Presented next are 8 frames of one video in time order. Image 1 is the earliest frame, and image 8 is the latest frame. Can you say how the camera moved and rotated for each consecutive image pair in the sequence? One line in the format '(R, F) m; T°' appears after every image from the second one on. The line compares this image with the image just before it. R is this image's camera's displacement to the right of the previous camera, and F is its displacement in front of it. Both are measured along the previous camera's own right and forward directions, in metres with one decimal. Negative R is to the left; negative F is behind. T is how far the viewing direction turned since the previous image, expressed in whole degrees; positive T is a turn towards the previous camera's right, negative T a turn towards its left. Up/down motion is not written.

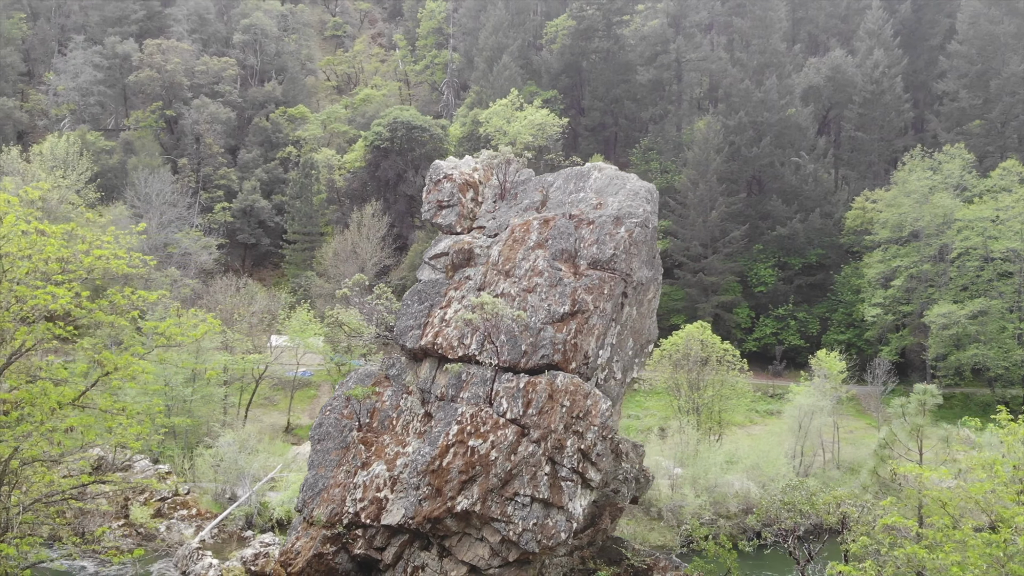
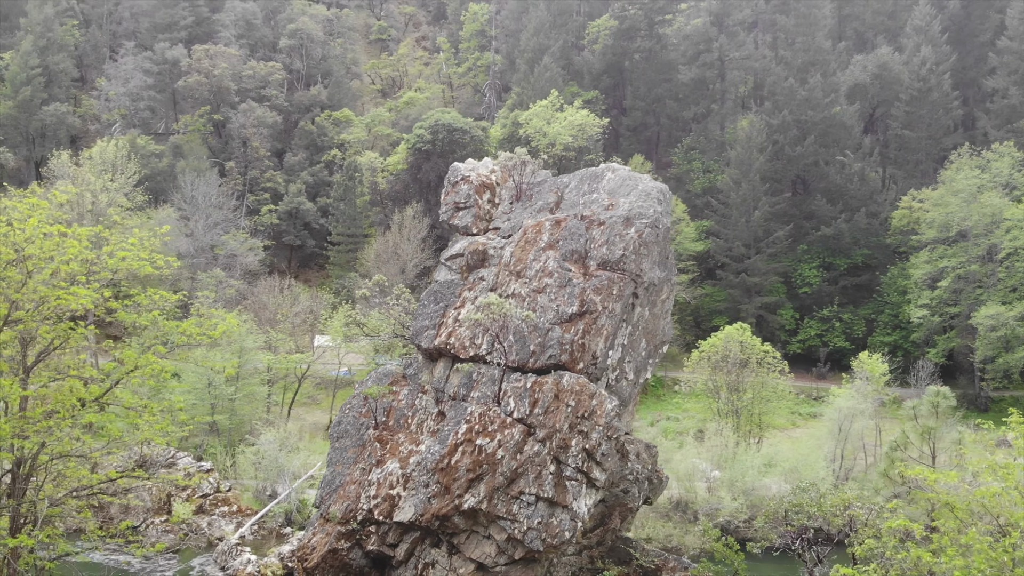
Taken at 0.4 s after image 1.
(+0.4, -0.1) m; -3°
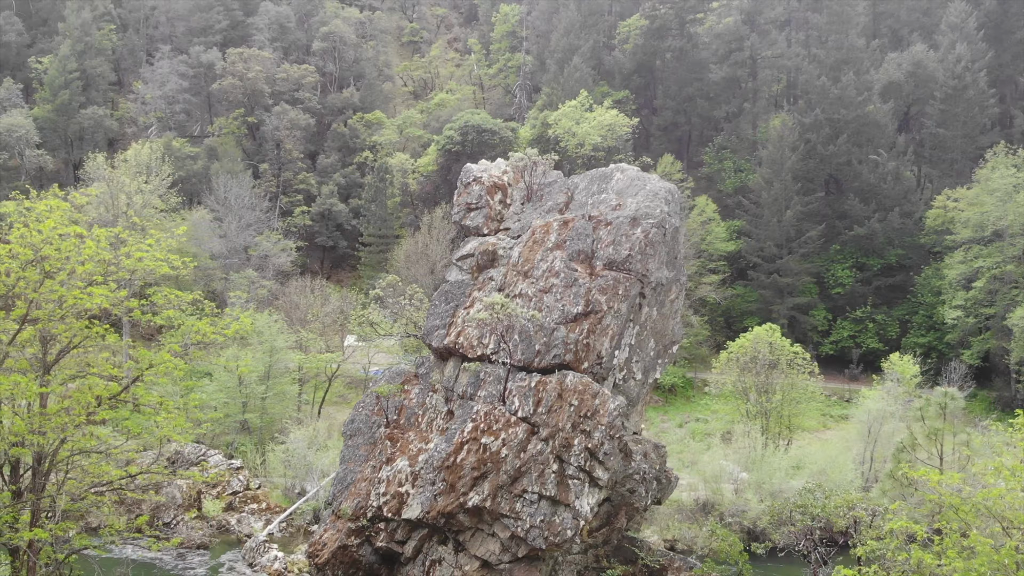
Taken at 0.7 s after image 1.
(+0.3, -0.1) m; -2°
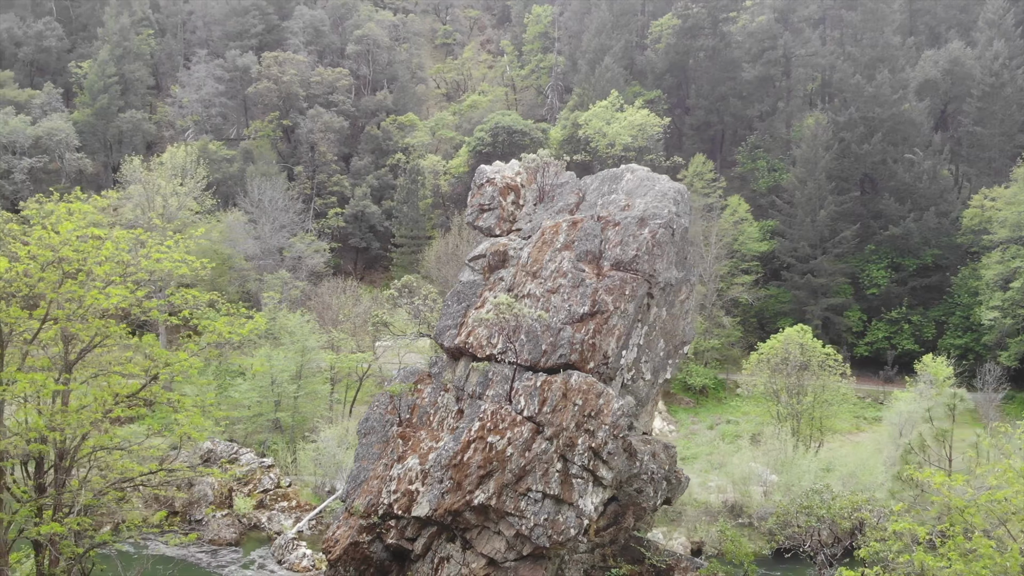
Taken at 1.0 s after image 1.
(+0.3, -0.1) m; -2°
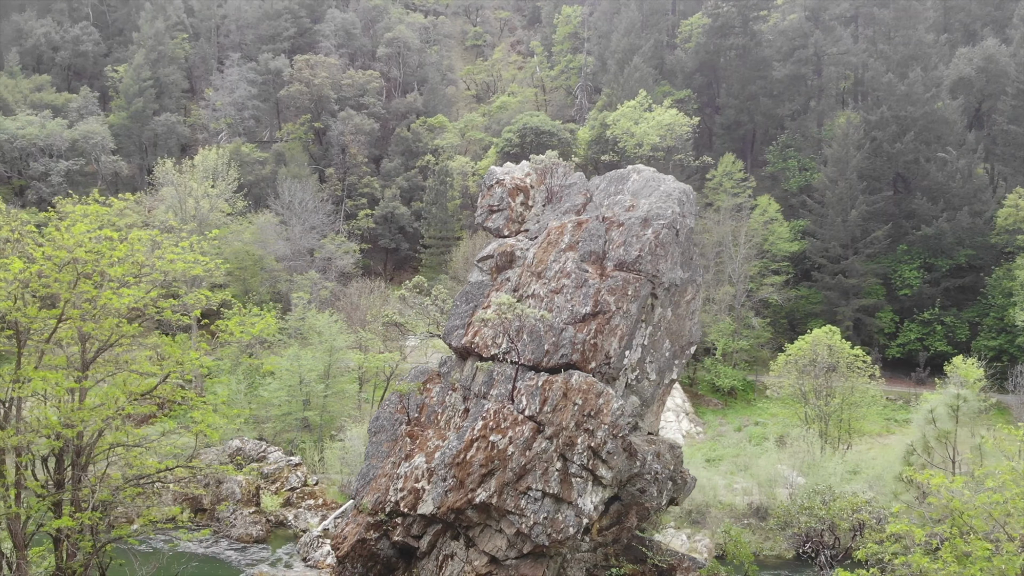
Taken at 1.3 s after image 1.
(+0.3, -0.1) m; -2°
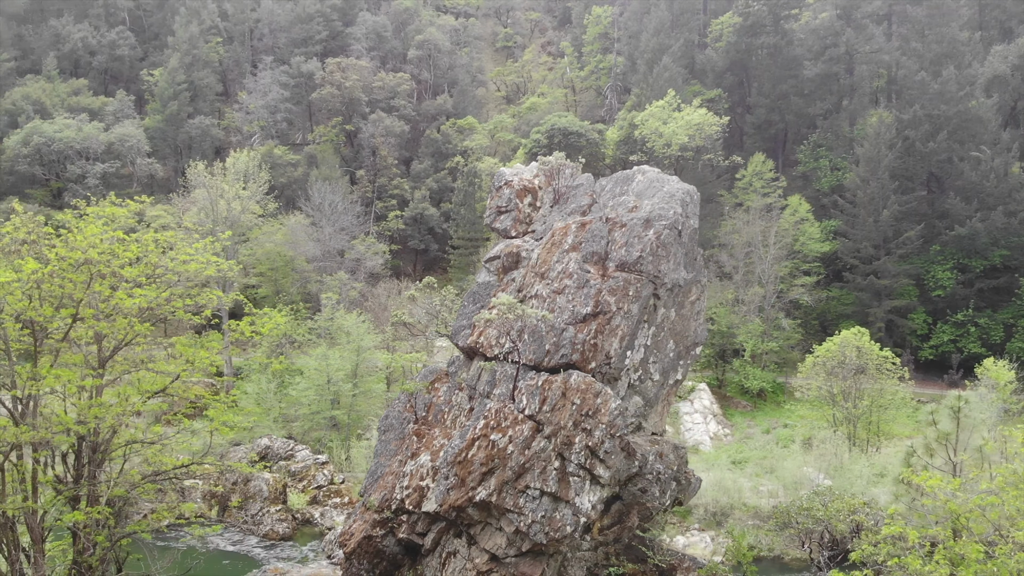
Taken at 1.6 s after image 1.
(+0.4, -0.1) m; -2°
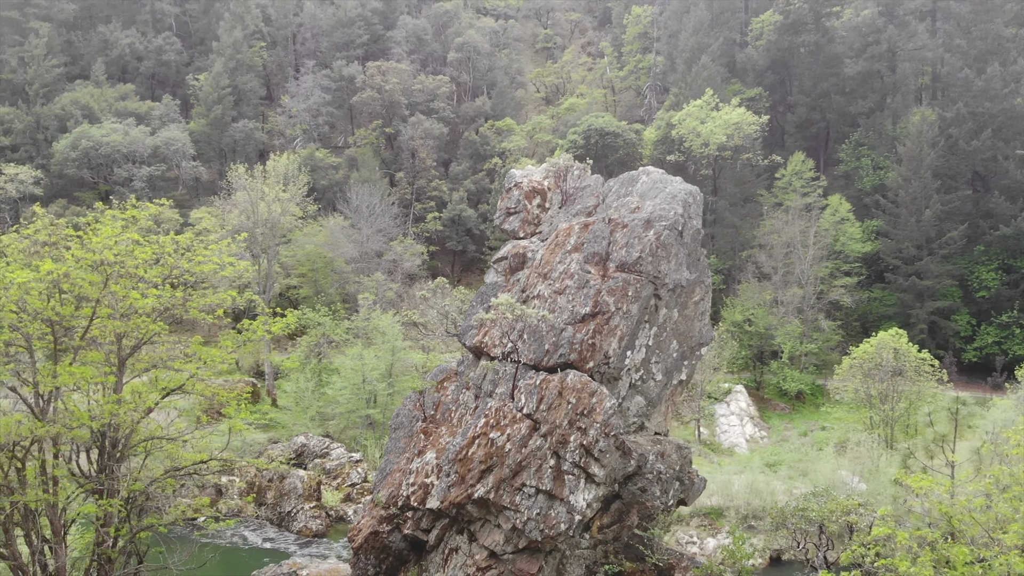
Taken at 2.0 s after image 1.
(+0.5, -0.2) m; -3°
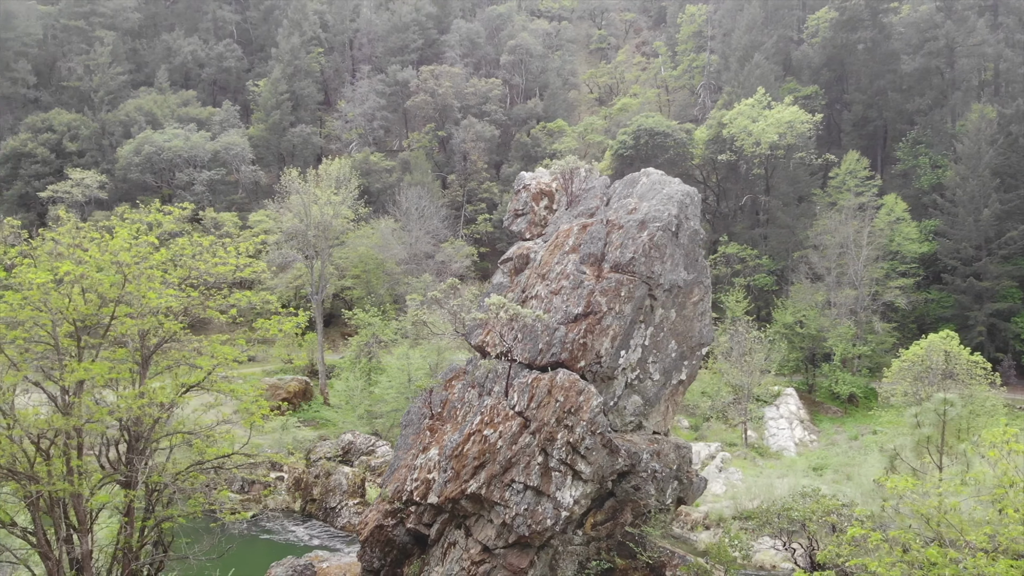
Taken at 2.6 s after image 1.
(+0.8, -0.2) m; -3°
